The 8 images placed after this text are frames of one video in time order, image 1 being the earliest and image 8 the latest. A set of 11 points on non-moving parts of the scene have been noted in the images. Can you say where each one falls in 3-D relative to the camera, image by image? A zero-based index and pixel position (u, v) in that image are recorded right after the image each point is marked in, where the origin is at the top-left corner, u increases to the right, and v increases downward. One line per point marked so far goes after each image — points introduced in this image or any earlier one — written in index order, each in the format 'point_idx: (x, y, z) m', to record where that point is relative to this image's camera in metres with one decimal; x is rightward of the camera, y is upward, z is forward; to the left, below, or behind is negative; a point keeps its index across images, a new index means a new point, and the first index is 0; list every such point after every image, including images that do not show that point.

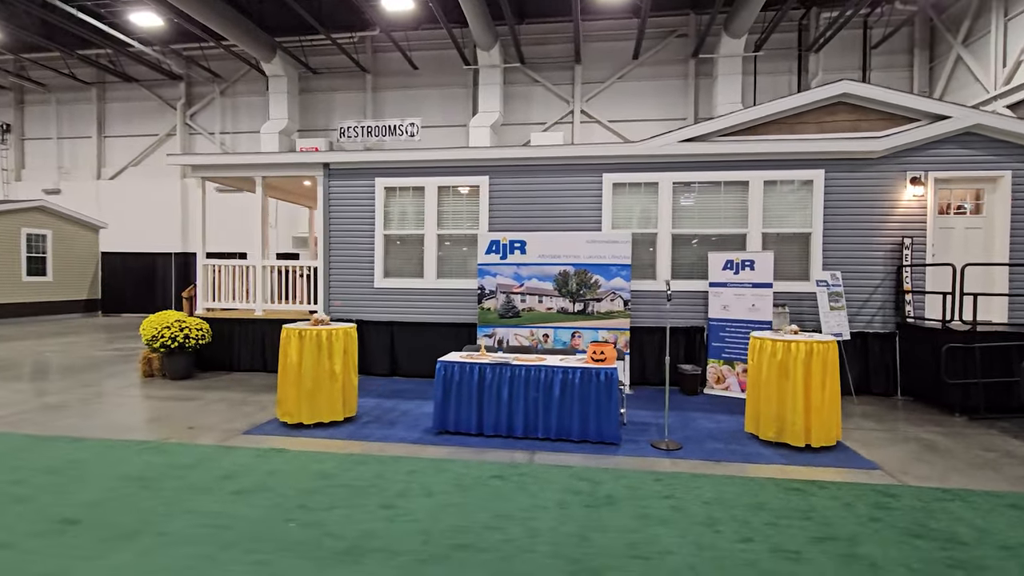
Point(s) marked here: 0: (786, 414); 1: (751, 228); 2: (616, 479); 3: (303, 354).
0: (+2.5, -1.1, +4.7) m
1: (+3.3, +0.8, +7.1) m
2: (+0.8, -1.5, +3.9) m
3: (-2.1, -0.7, +5.1) m
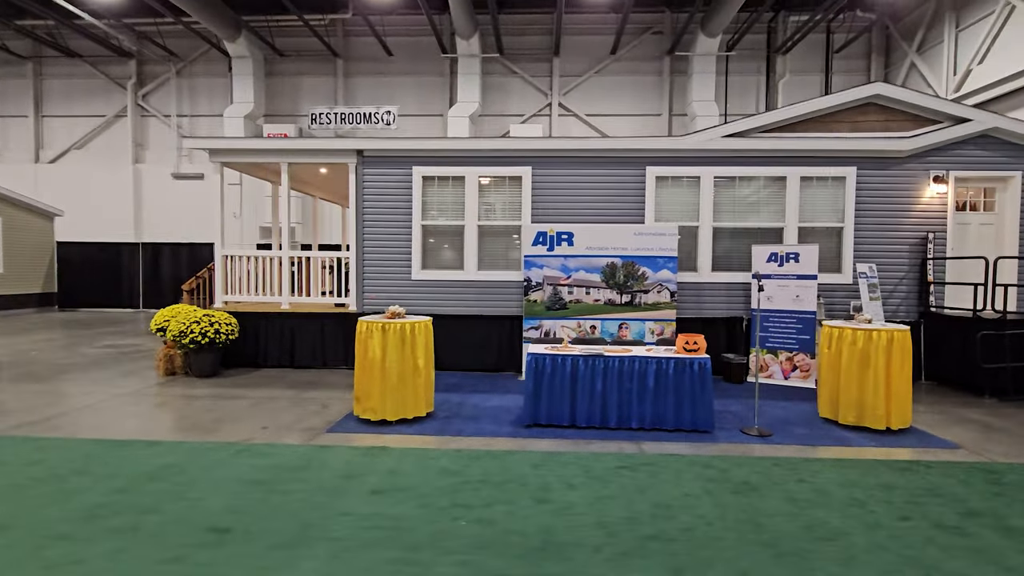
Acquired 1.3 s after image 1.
0: (+3.4, -1.0, +4.9) m
1: (+4.0, +0.9, +7.4) m
2: (+1.8, -1.4, +4.0) m
3: (-1.2, -0.6, +4.9) m
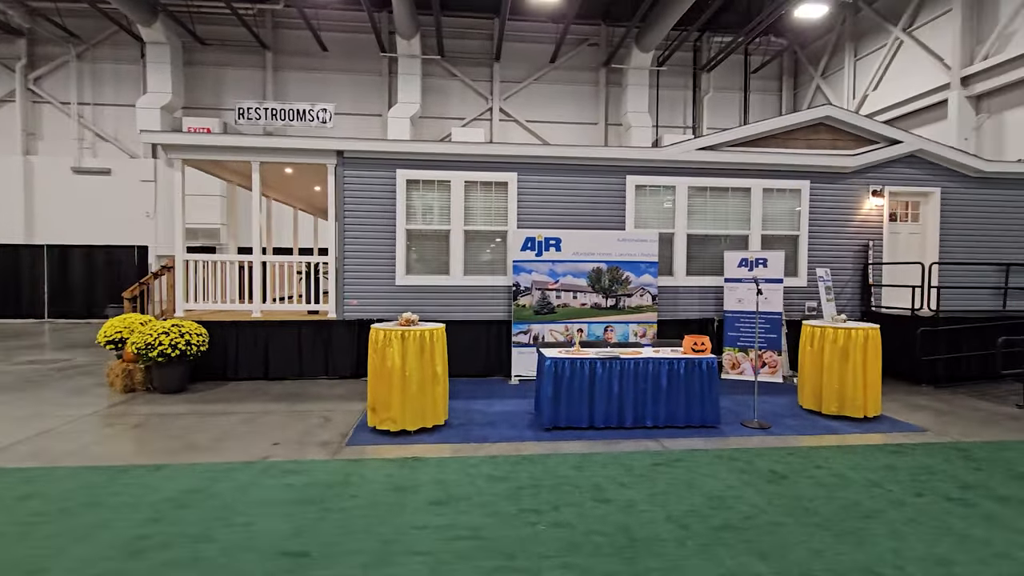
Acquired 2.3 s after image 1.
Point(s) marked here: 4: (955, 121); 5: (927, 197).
0: (+3.6, -1.1, +5.5) m
1: (+3.7, +0.9, +8.0) m
2: (+2.1, -1.4, +4.3) m
3: (-1.0, -0.6, +4.8) m
4: (+11.9, +4.6, +14.0) m
5: (+6.7, +1.5, +8.4) m
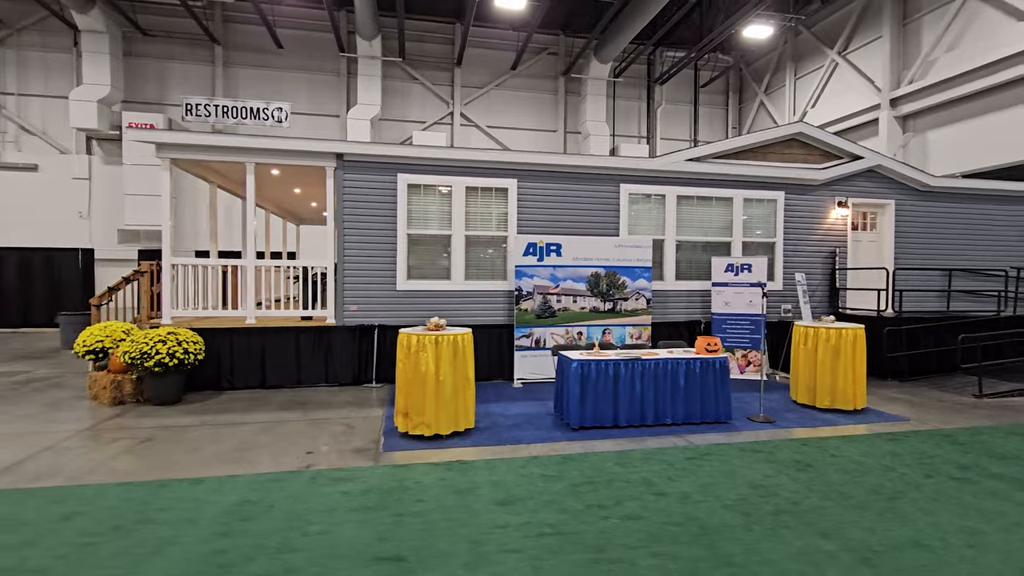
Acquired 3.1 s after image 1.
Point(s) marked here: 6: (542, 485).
0: (+3.8, -1.1, +6.0) m
1: (+3.7, +0.8, +8.5) m
2: (+2.5, -1.5, +4.7) m
3: (-0.7, -0.7, +4.9) m
4: (+11.1, +4.5, +15.4) m
5: (+6.6, +1.4, +9.2) m
6: (+0.2, -1.5, +3.9) m
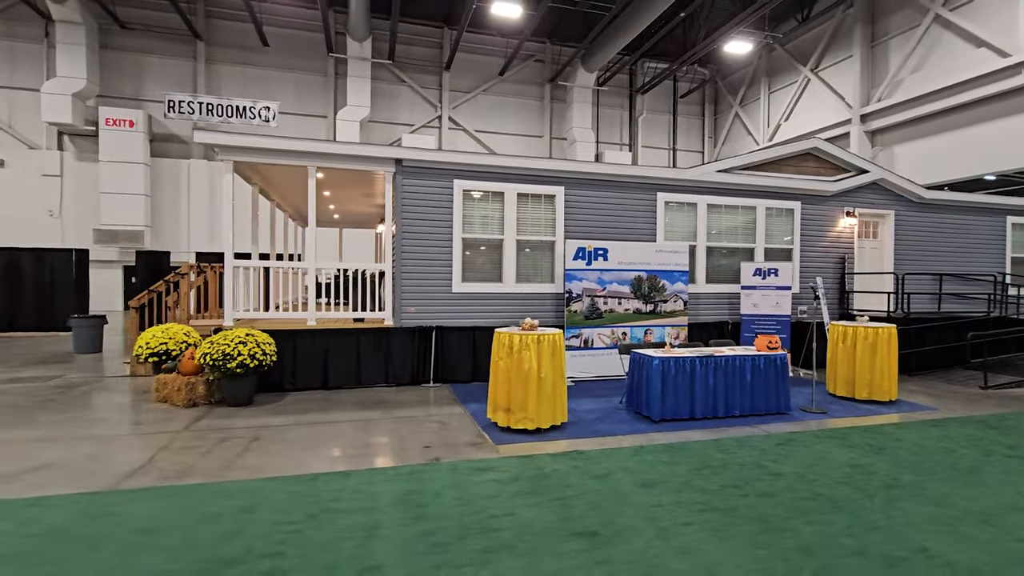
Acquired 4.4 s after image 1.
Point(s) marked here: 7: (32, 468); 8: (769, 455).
0: (+4.7, -1.2, +6.6) m
1: (+4.4, +0.8, +9.2) m
2: (+3.4, -1.5, +5.2) m
3: (+0.3, -0.7, +5.2) m
4: (+11.3, +4.4, +16.6) m
5: (+7.3, +1.4, +10.1) m
6: (+1.3, -1.5, +4.2) m
7: (-3.9, -1.5, +4.2) m
8: (+2.3, -1.5, +4.6) m
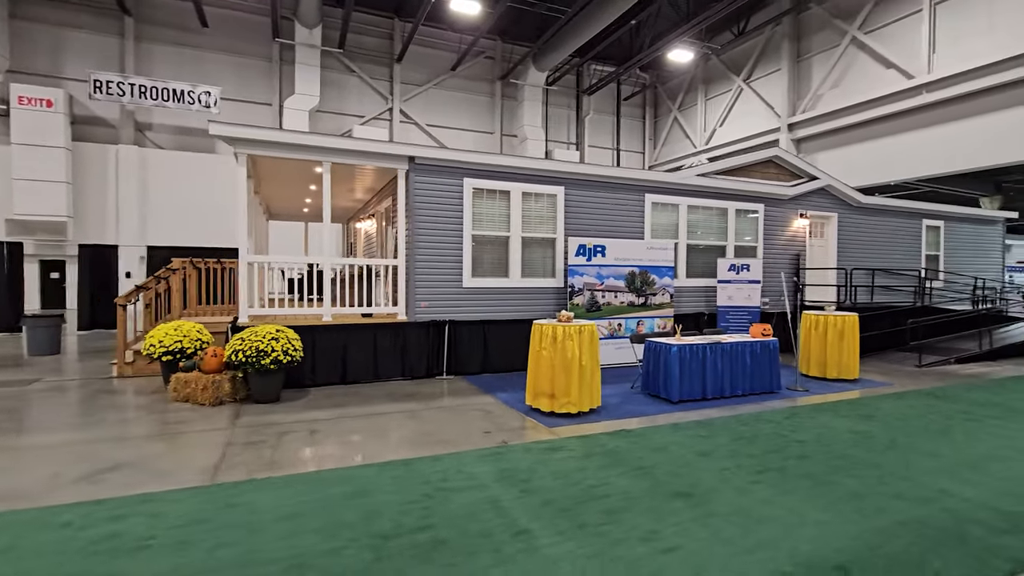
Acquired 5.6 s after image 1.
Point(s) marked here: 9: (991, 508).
0: (+4.9, -1.1, +7.6) m
1: (+4.3, +0.9, +10.1) m
2: (+3.9, -1.4, +6.1) m
3: (+0.8, -0.7, +5.6) m
4: (+10.1, +4.6, +18.3) m
5: (+7.0, +1.5, +11.4) m
6: (+1.9, -1.4, +4.8) m
7: (-3.2, -1.4, +4.1) m
8: (+2.8, -1.4, +5.3) m
9: (+3.2, -1.5, +3.5) m
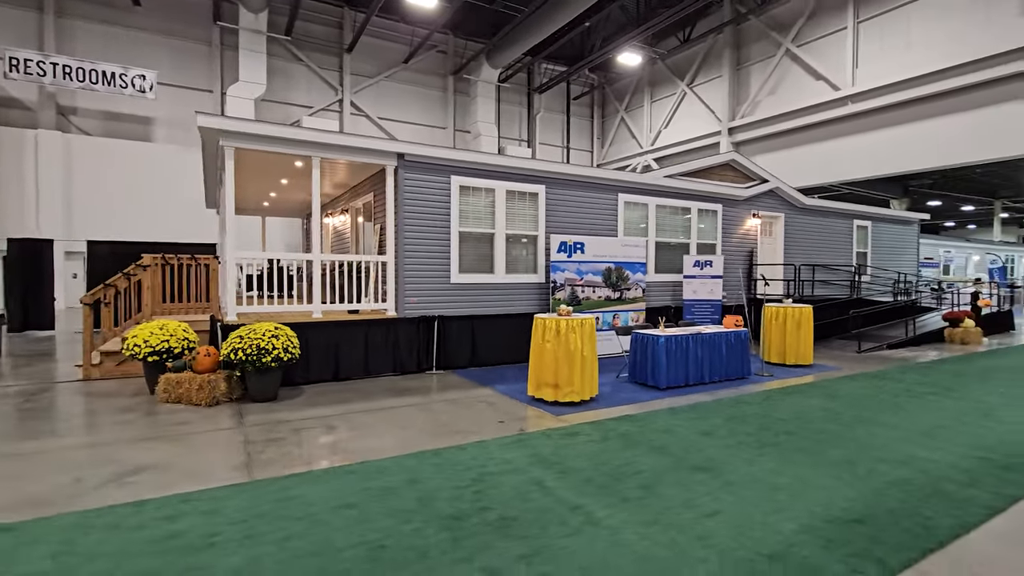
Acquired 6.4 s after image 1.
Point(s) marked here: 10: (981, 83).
0: (+4.7, -1.0, +8.4) m
1: (+3.8, +1.0, +10.8) m
2: (+3.8, -1.3, +6.8) m
3: (+0.8, -0.6, +5.9) m
4: (+8.6, +4.8, +19.6) m
5: (+6.3, +1.7, +12.4) m
6: (+2.0, -1.4, +5.3) m
7: (-3.0, -1.4, +4.0) m
8: (+2.9, -1.4, +5.9) m
9: (+3.5, -1.4, +4.1) m
10: (+11.6, +5.1, +12.8) m
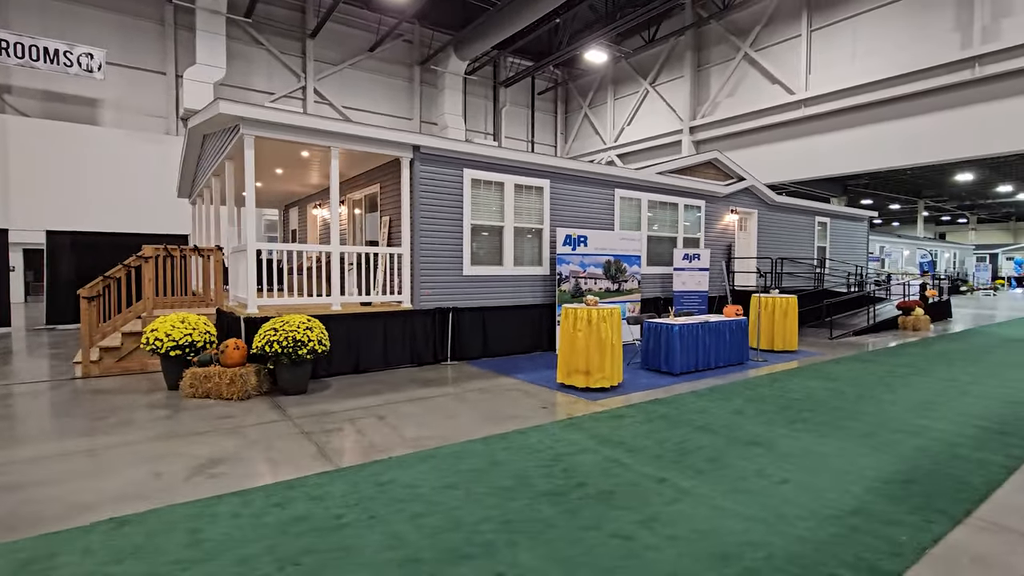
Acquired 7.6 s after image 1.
0: (+4.8, -0.8, +9.1) m
1: (+3.7, +1.2, +11.3) m
2: (+4.1, -1.2, +7.4) m
3: (+1.2, -0.5, +6.2) m
4: (+7.7, +5.1, +20.5) m
5: (+6.1, +1.9, +13.1) m
6: (+2.4, -1.3, +5.7) m
7: (-2.4, -1.3, +3.9) m
8: (+3.3, -1.2, +6.4) m
9: (+4.1, -1.3, +4.7) m
10: (+11.3, +5.3, +14.0) m
